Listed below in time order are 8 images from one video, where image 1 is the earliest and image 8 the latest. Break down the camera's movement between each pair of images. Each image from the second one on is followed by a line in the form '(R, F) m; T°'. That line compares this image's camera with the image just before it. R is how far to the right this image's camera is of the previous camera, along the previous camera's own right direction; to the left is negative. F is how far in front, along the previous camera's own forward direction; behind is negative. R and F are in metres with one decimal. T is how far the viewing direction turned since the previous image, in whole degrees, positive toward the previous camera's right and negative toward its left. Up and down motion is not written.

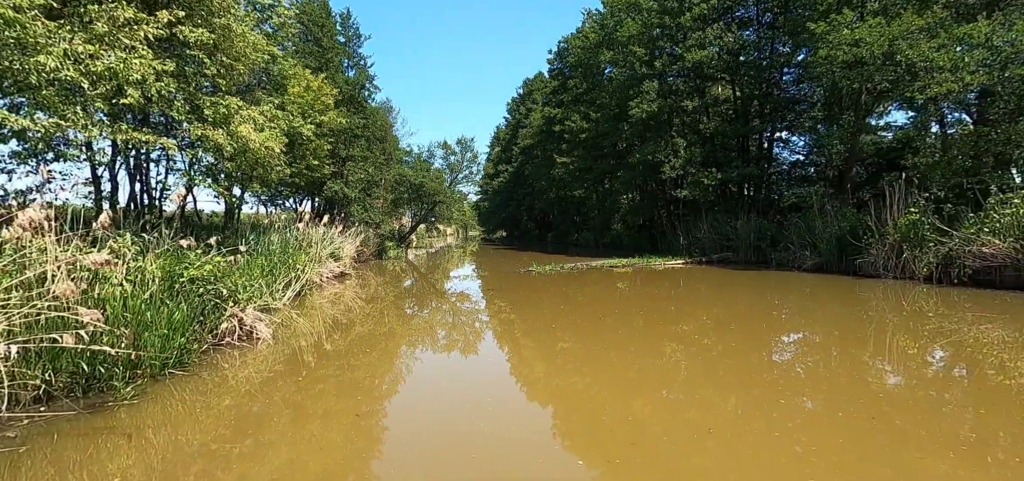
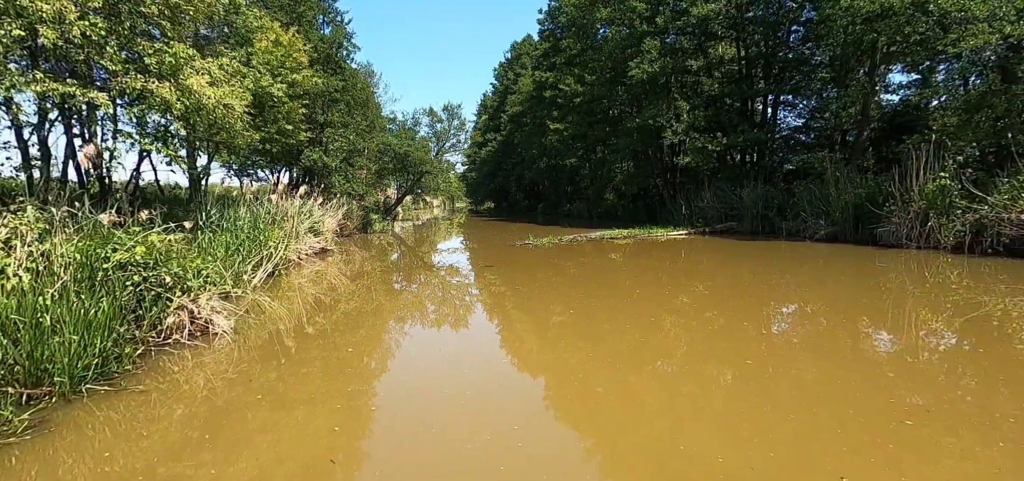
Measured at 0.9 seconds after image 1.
(-0.1, +0.5) m; +1°
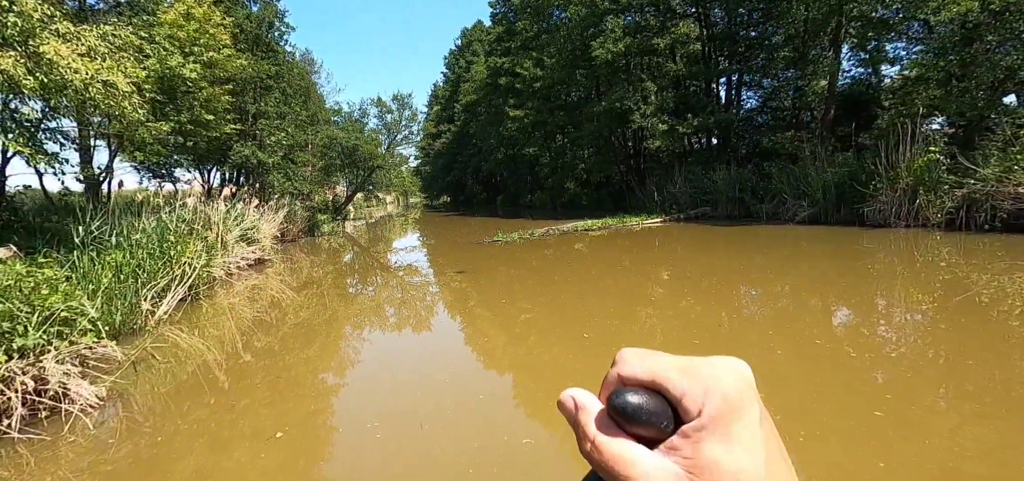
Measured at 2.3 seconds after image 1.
(-0.1, +0.7) m; +5°
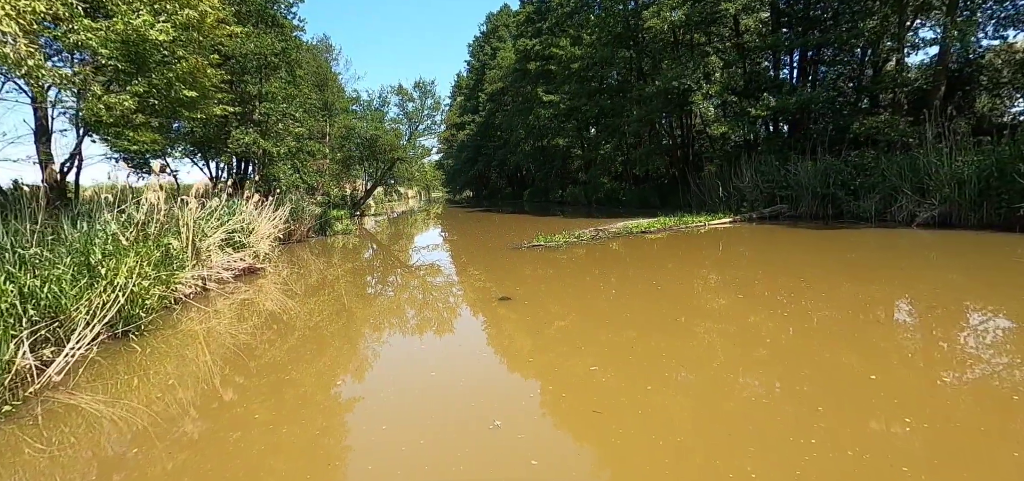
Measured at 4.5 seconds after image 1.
(-0.3, +1.2) m; -2°
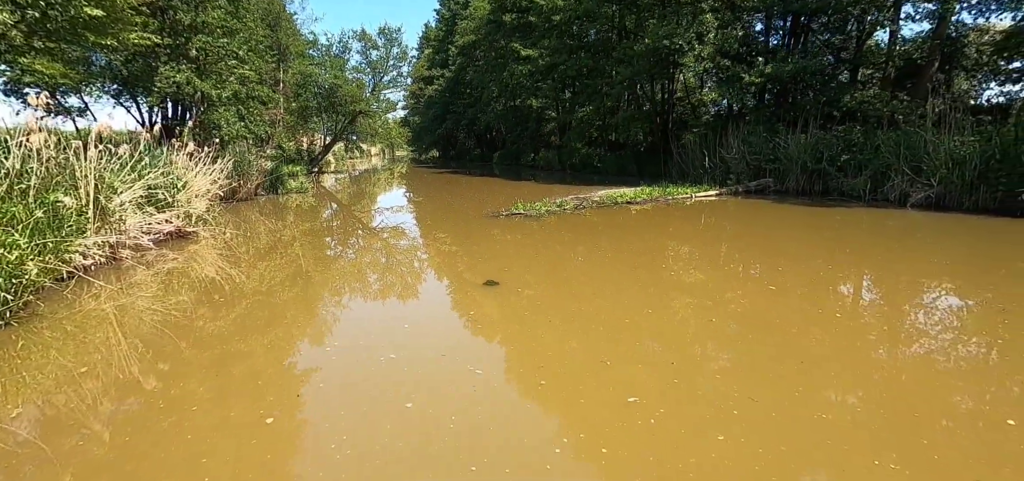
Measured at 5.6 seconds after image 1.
(-0.1, +0.6) m; +4°
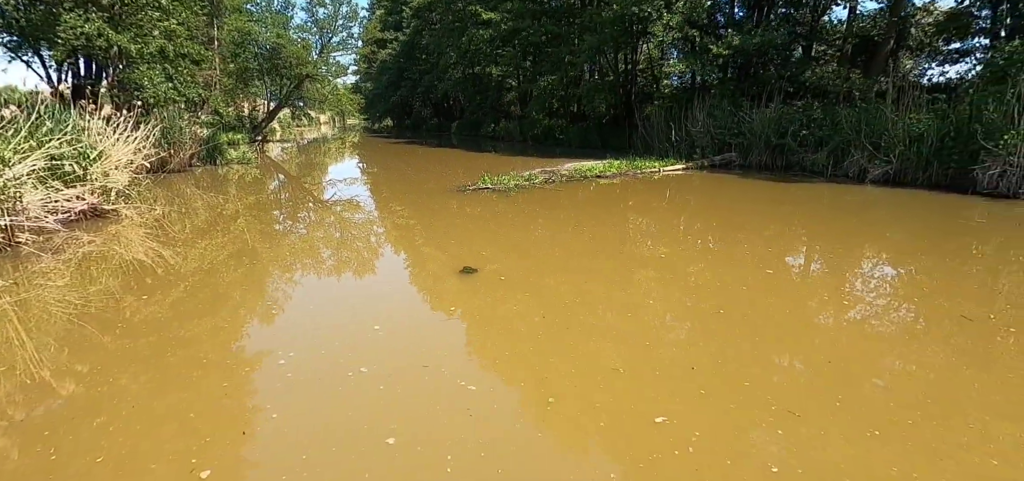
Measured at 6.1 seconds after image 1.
(-0.1, +0.3) m; +5°
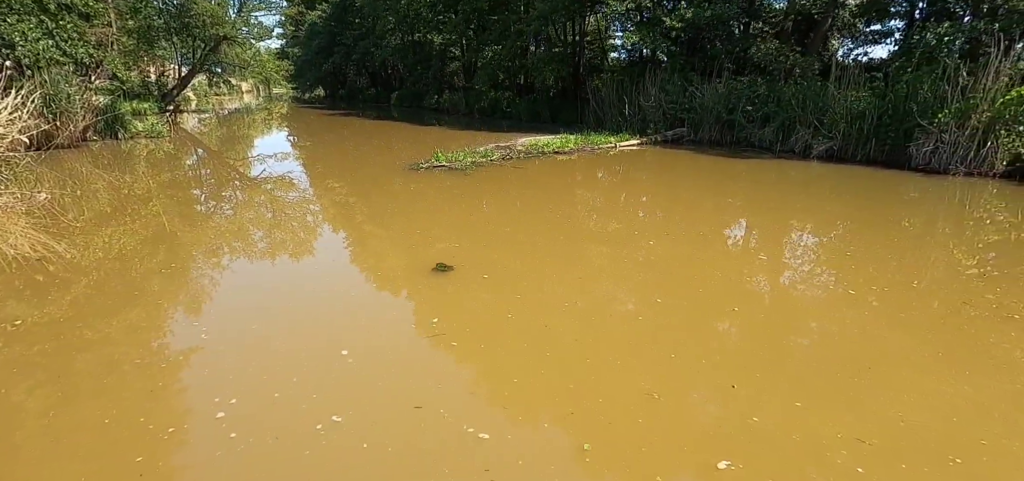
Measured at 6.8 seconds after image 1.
(-0.2, +0.4) m; +7°
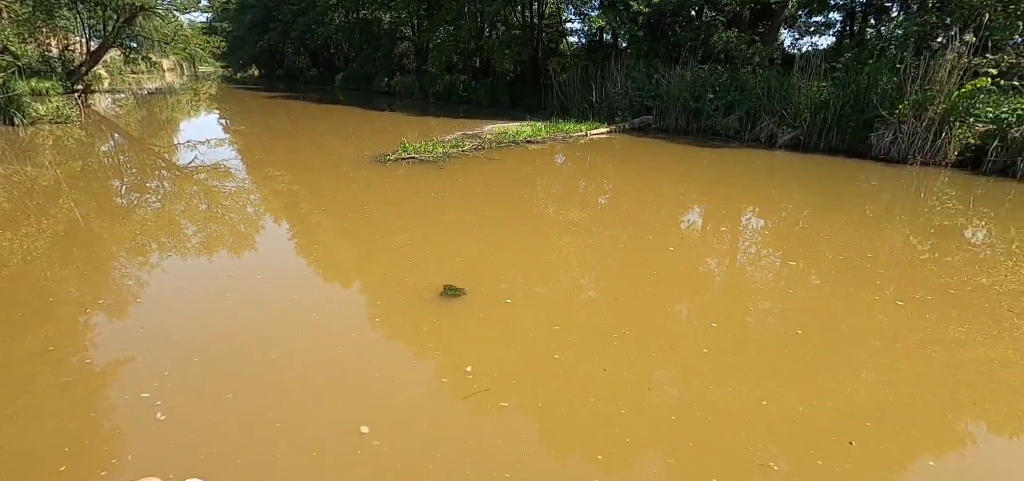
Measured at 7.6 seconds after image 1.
(-0.3, +0.4) m; +6°
